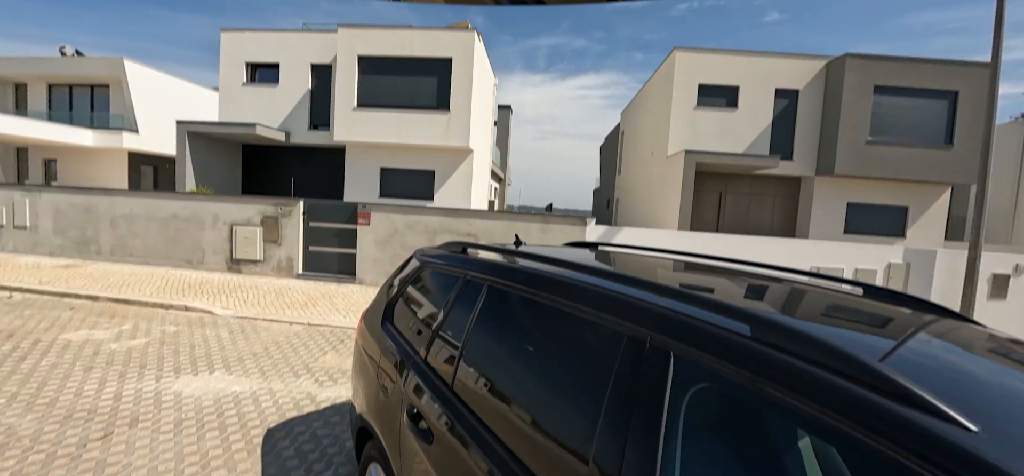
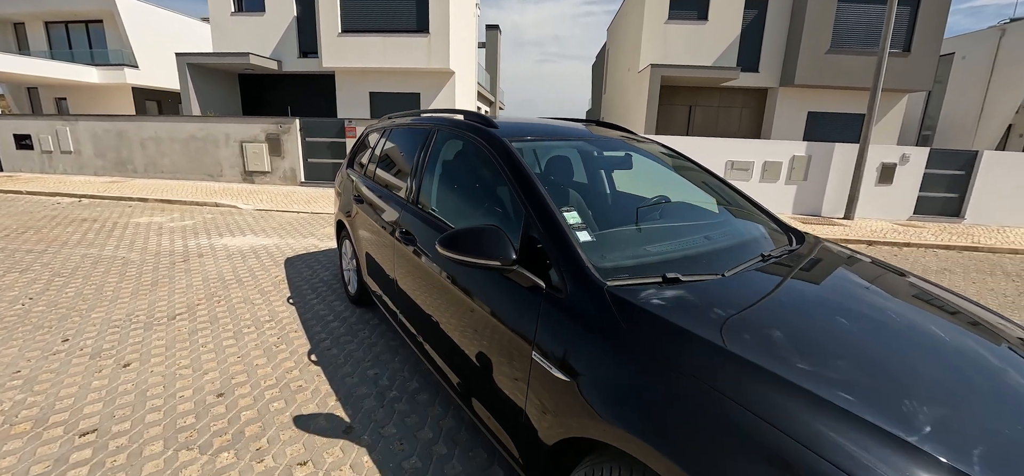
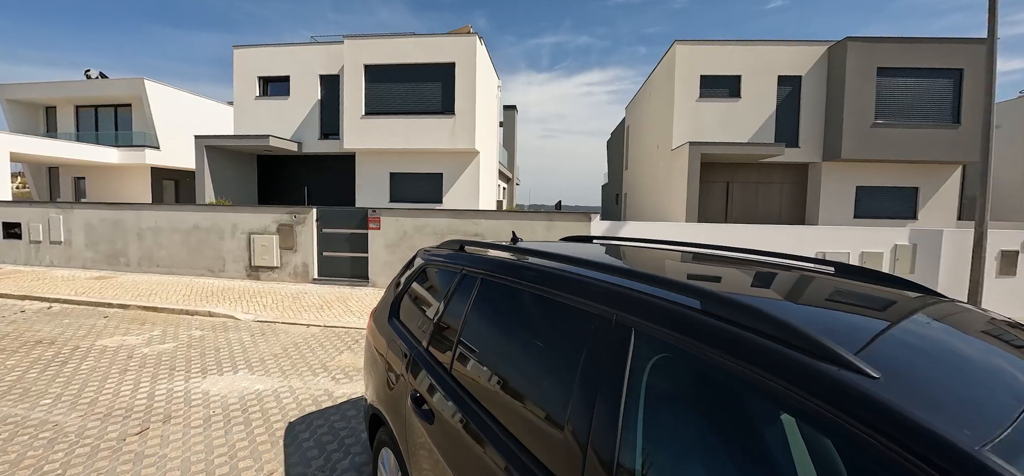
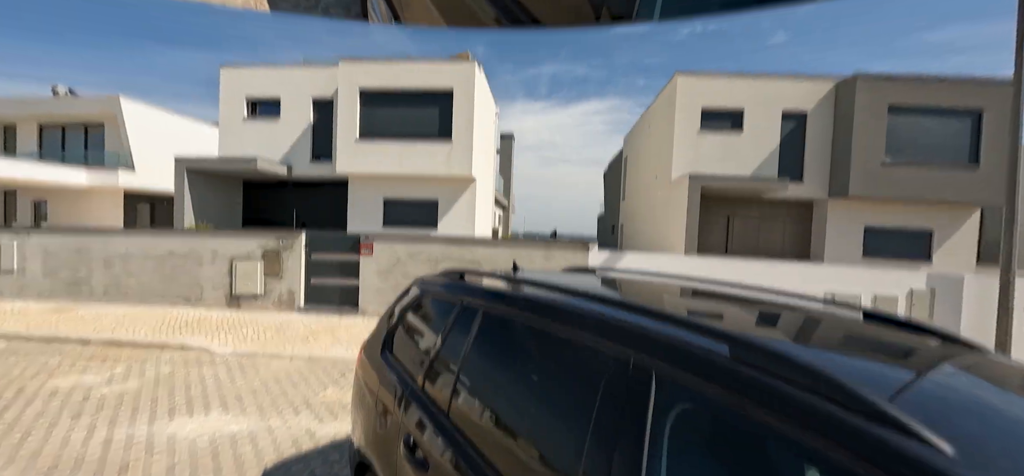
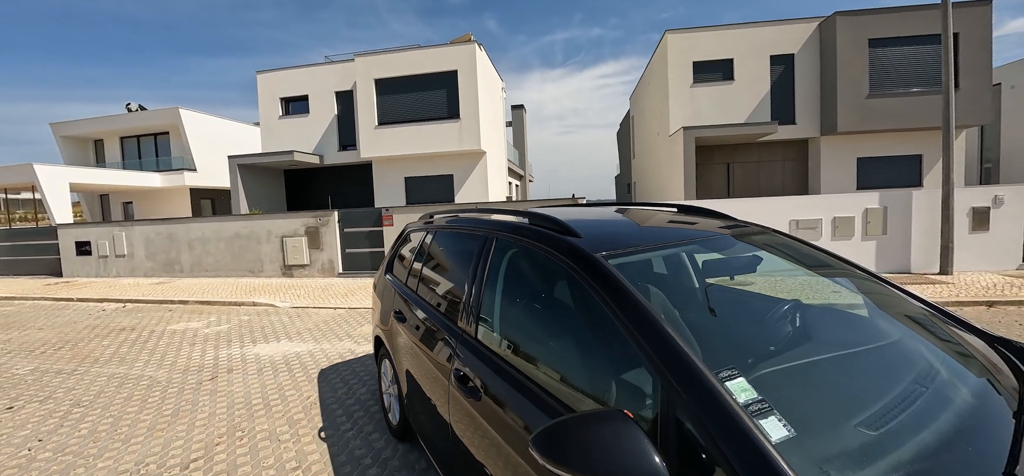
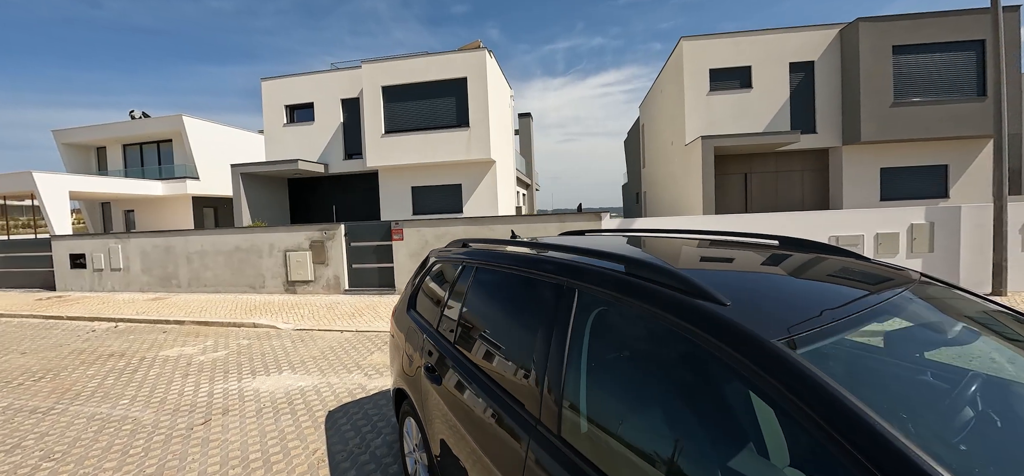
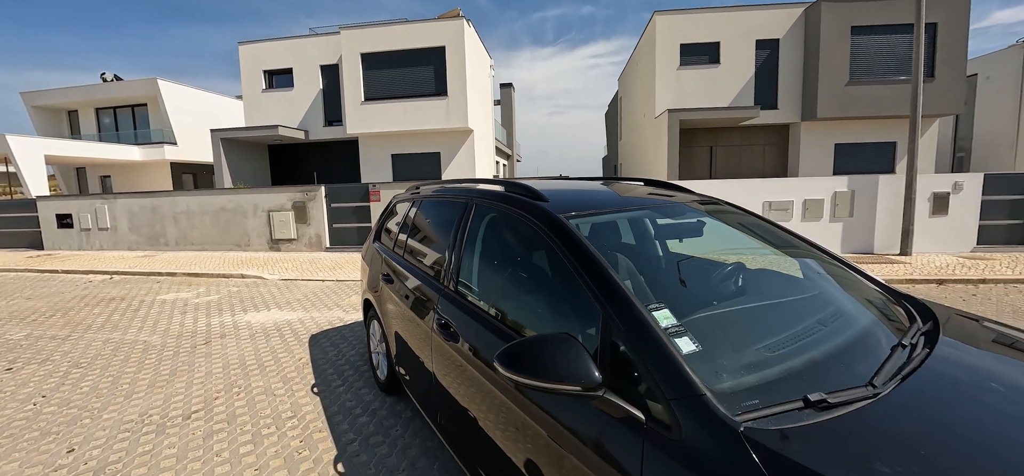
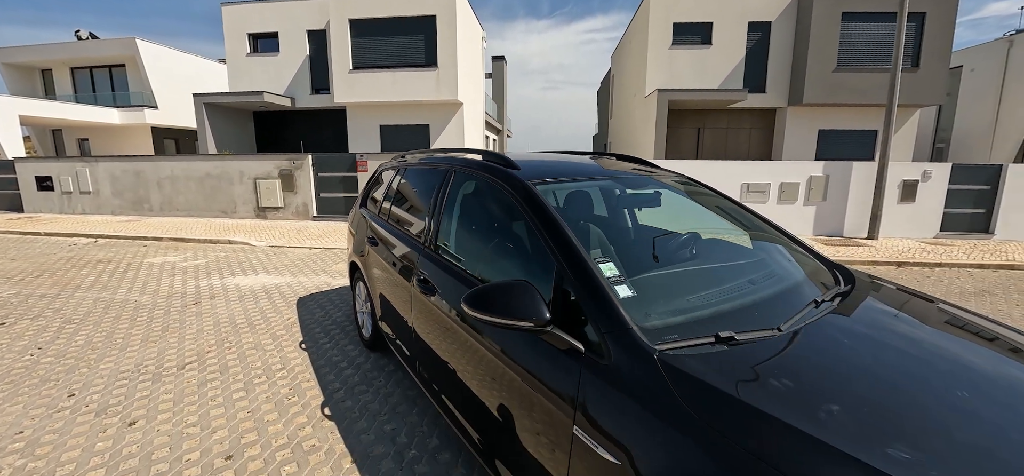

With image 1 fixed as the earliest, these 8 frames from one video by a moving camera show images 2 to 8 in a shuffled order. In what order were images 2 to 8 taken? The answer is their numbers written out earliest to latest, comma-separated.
4, 3, 6, 5, 7, 8, 2
